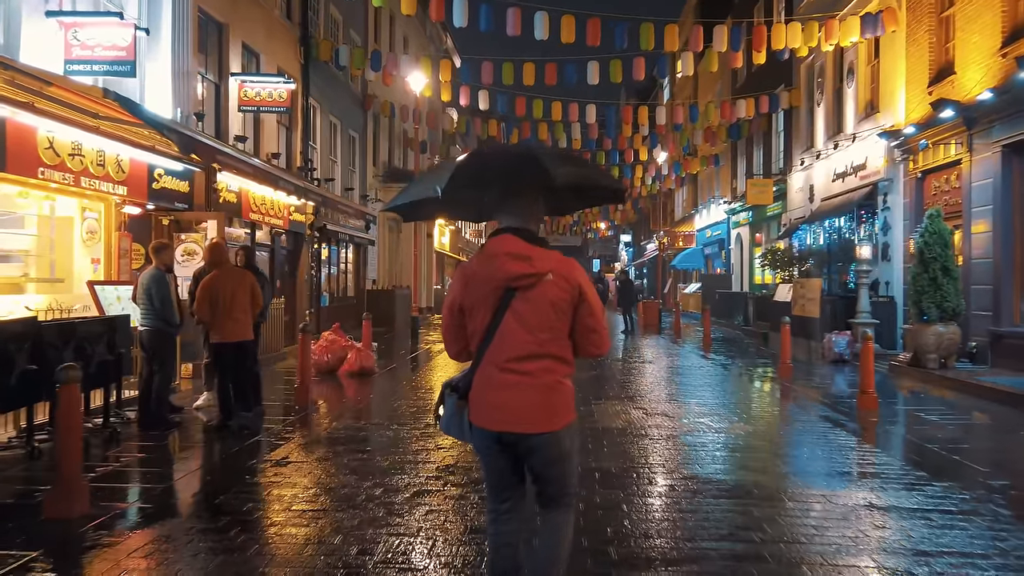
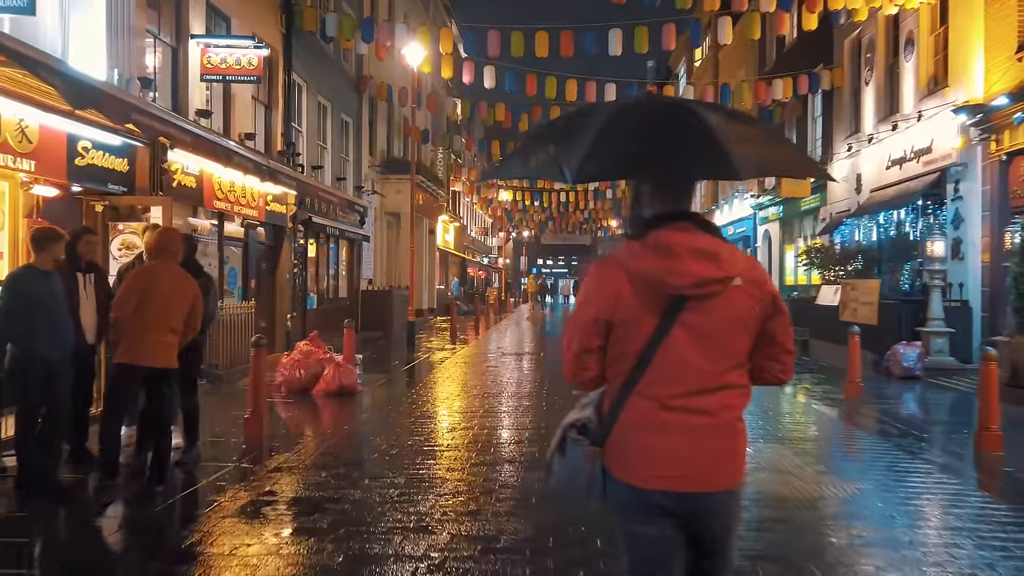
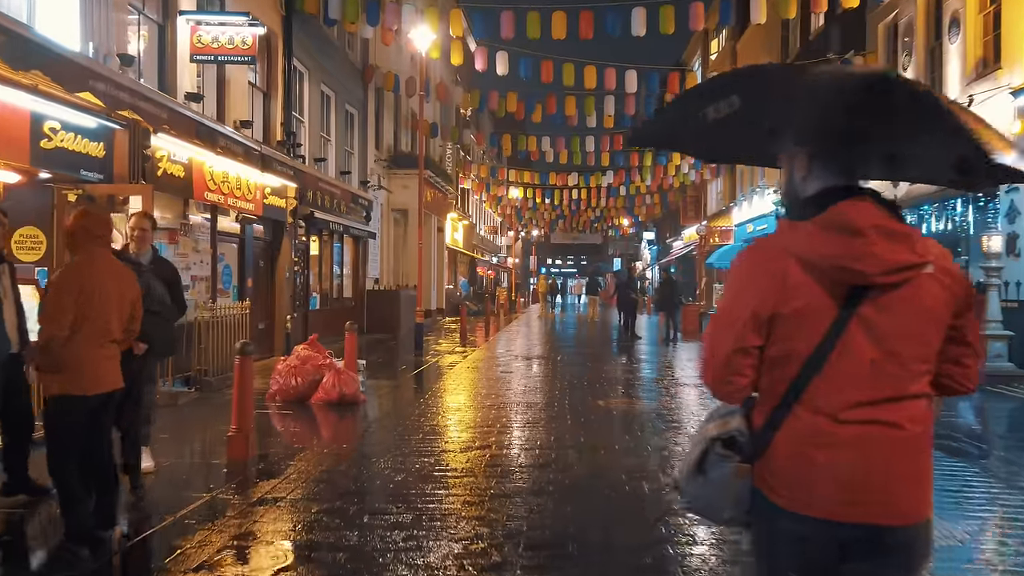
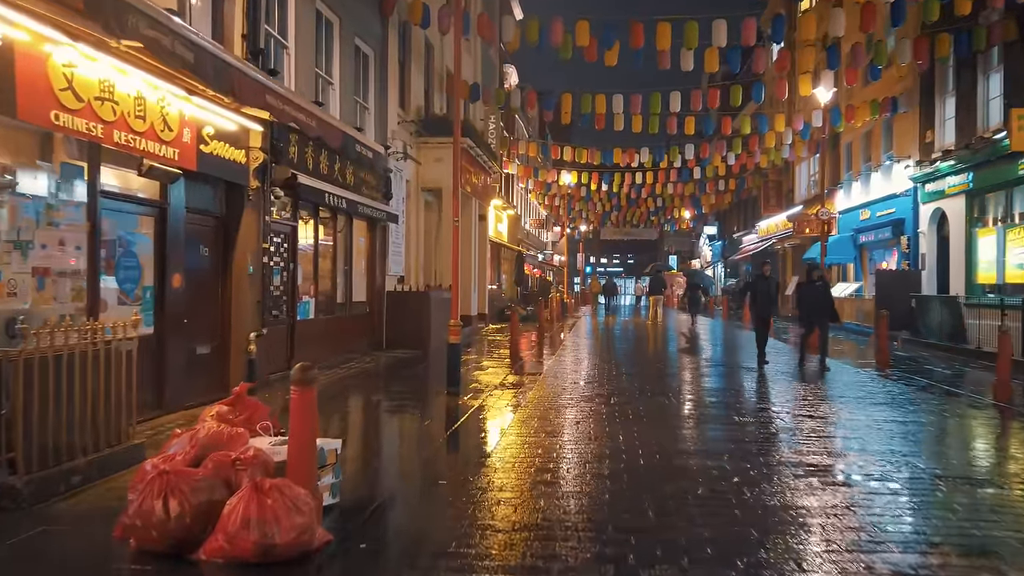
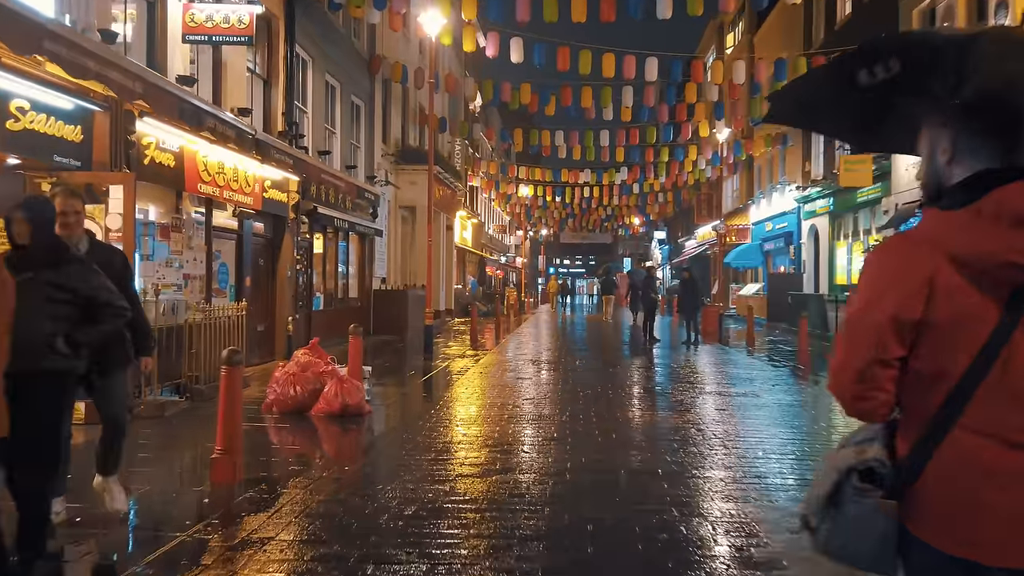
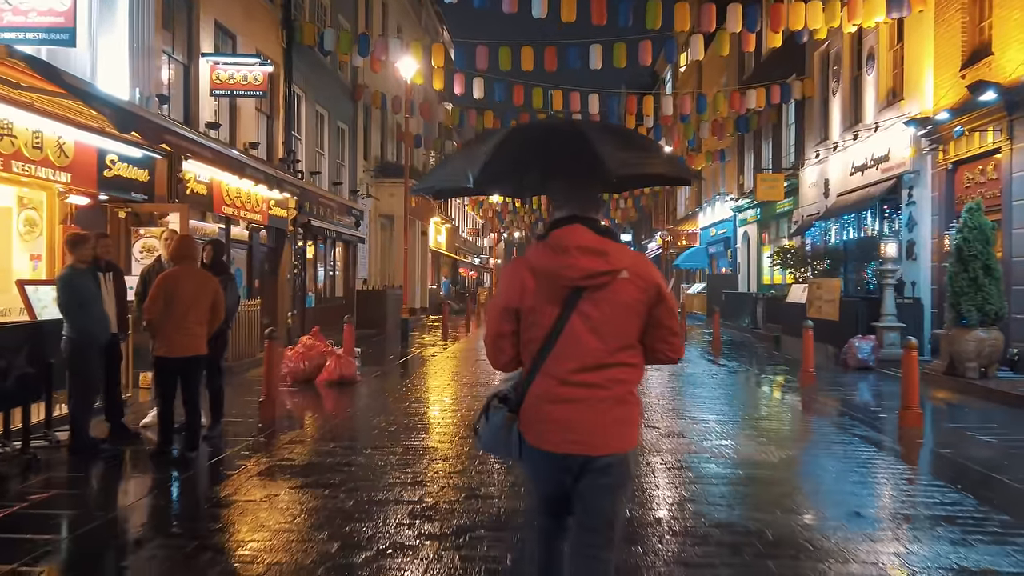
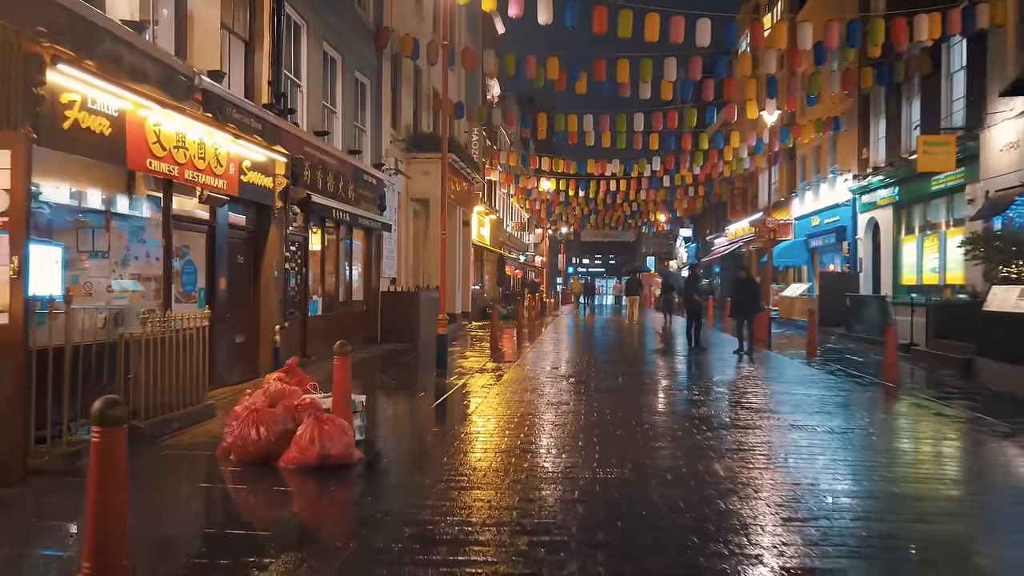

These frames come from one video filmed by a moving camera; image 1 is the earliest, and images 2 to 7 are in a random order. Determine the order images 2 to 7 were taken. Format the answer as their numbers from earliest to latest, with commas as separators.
6, 2, 3, 5, 7, 4
